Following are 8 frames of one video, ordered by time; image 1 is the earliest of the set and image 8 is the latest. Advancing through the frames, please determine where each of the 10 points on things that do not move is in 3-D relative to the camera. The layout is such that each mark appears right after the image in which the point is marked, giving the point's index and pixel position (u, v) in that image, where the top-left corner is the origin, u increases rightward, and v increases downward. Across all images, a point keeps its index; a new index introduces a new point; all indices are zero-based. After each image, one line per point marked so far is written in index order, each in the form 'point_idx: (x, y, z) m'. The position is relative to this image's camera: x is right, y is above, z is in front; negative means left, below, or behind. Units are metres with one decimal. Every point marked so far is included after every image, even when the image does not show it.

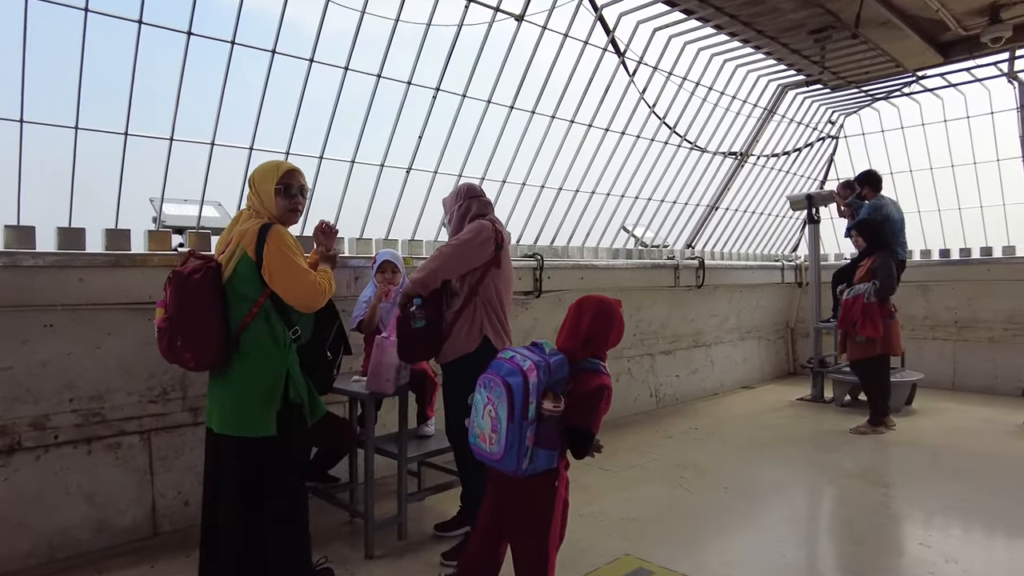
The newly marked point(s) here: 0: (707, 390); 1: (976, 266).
0: (+2.1, -1.1, +7.3) m
1: (+4.9, +0.2, +7.3) m
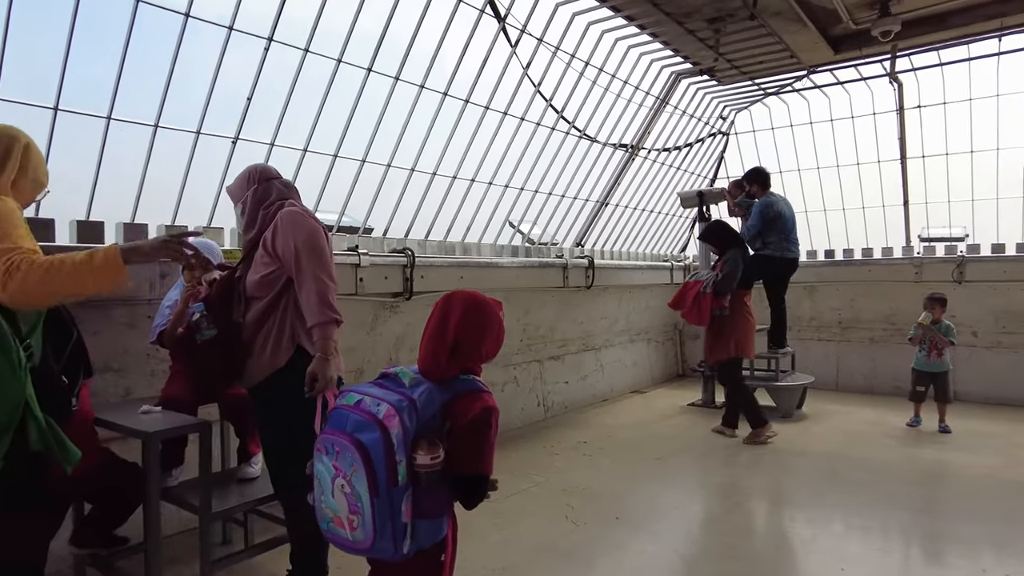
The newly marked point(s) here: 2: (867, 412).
0: (+0.9, -1.1, +6.9) m
1: (+3.7, +0.2, +7.3) m
2: (+3.2, -1.1, +6.2) m
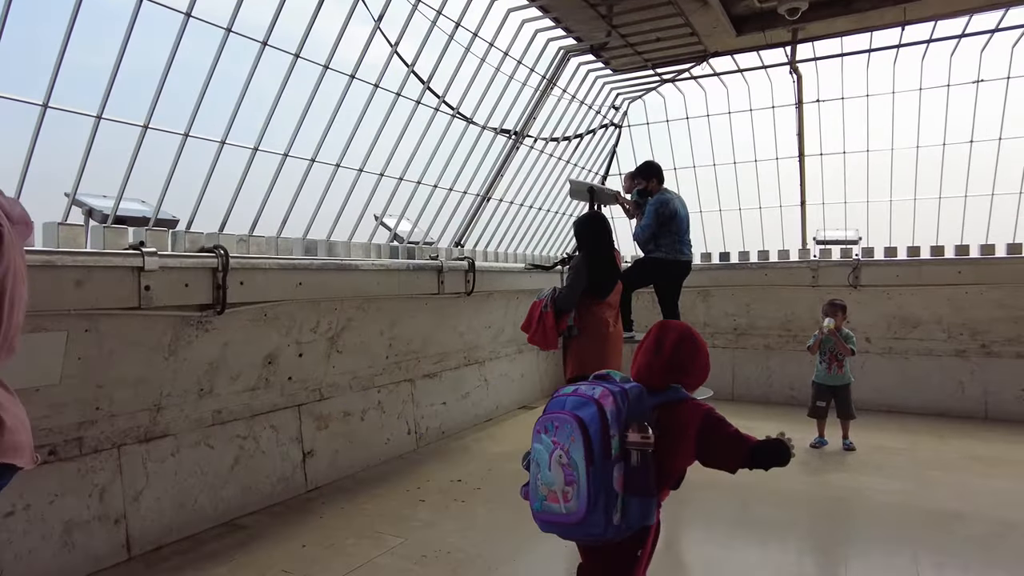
0: (-0.3, -1.2, +6.1) m
1: (+2.4, +0.2, +6.9) m
2: (+2.1, -1.2, +5.7) m
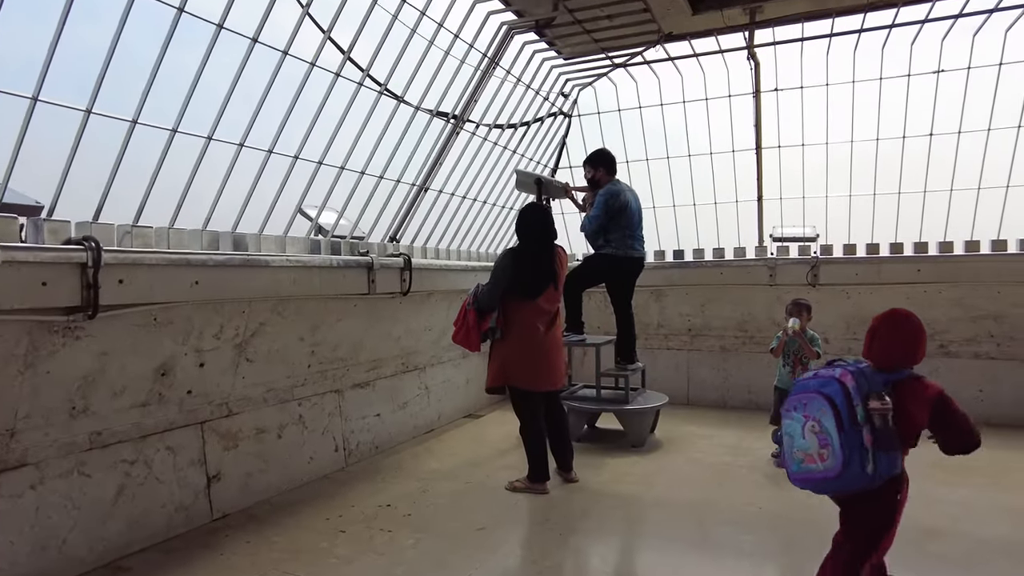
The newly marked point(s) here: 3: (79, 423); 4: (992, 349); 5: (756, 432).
0: (-0.8, -1.2, +5.6) m
1: (+1.9, +0.2, +6.6) m
2: (+1.7, -1.2, +5.4) m
3: (-1.9, -0.6, +3.1) m
4: (+4.0, -0.5, +5.7) m
5: (+1.9, -1.1, +5.5) m
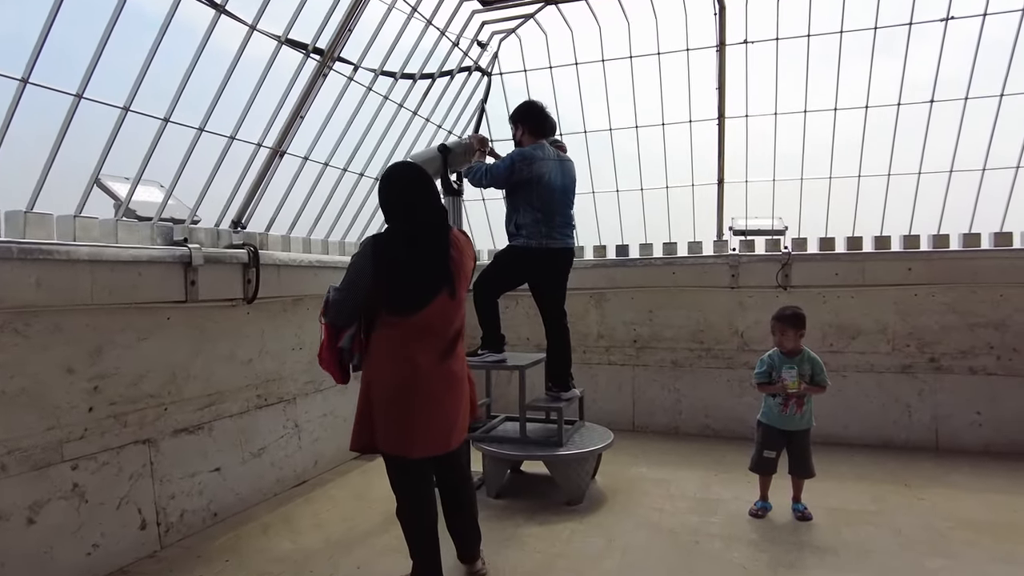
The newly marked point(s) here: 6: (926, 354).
0: (-1.4, -1.2, +4.2) m
1: (+1.2, +0.2, +5.4) m
2: (+1.0, -1.2, +4.2) m
3: (-2.3, -0.6, +1.5) m
4: (+3.3, -0.5, +4.7) m
5: (+1.3, -1.2, +4.3) m
6: (+2.9, -0.5, +4.8) m
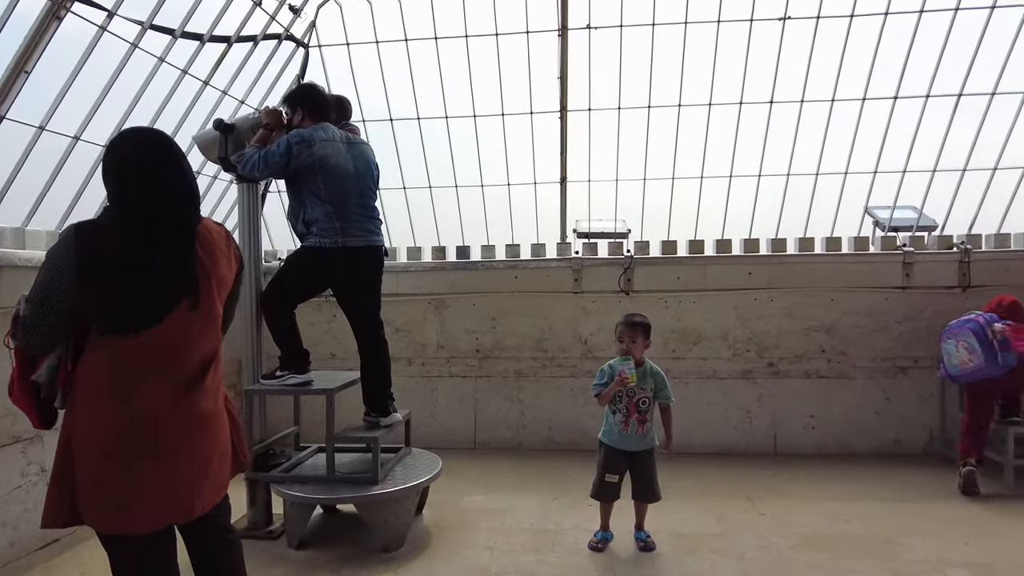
0: (-2.3, -1.2, +3.3) m
1: (-0.1, +0.1, +5.0) m
2: (0.0, -1.2, +3.7) m
3: (-2.7, -0.7, +0.5) m
4: (+2.2, -0.5, +4.7) m
5: (+0.3, -1.2, +3.9) m
6: (+1.8, -0.5, +4.8) m
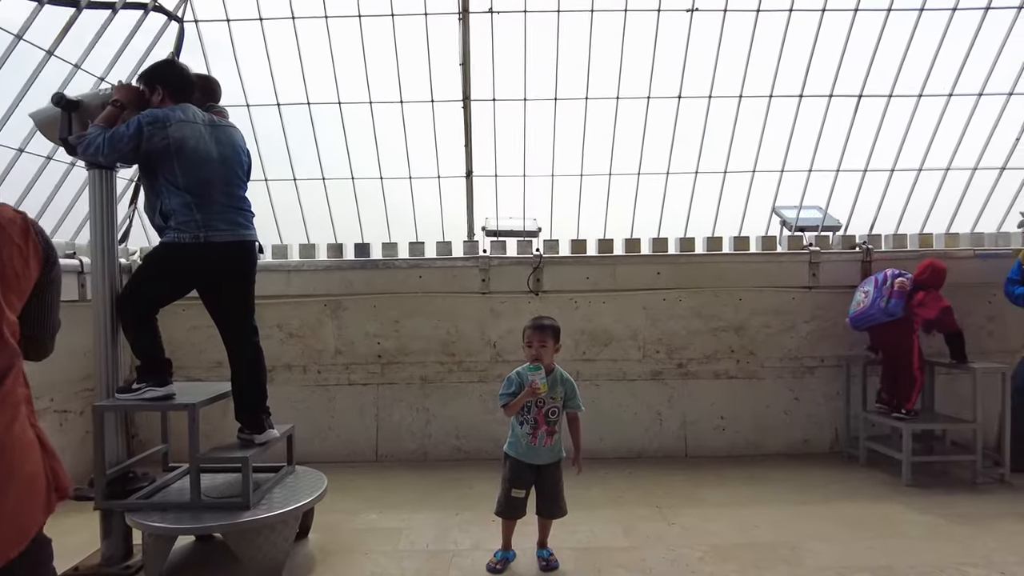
0: (-2.8, -1.2, +2.7) m
1: (-0.7, +0.1, +4.6) m
2: (-0.5, -1.2, +3.4) m
3: (-2.9, -0.7, -0.1) m
4: (+1.5, -0.5, +4.7) m
5: (-0.3, -1.2, +3.6) m
6: (+1.1, -0.5, +4.7) m
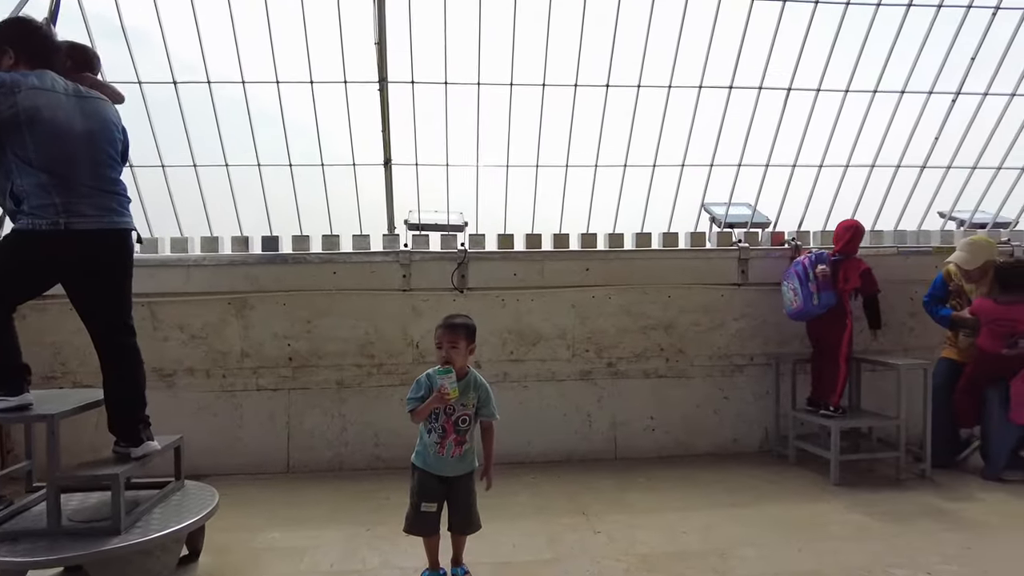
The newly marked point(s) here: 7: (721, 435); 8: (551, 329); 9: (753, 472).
0: (-3.1, -1.2, +2.2) m
1: (-1.2, +0.1, +4.3) m
2: (-0.9, -1.2, +3.1) m
3: (-2.9, -0.6, -0.6) m
4: (+1.0, -0.5, +4.5) m
5: (-0.7, -1.2, +3.3) m
6: (+0.6, -0.5, +4.5) m
7: (+1.4, -1.0, +4.6) m
8: (+0.3, -0.3, +4.5) m
9: (+1.5, -1.1, +4.2) m
